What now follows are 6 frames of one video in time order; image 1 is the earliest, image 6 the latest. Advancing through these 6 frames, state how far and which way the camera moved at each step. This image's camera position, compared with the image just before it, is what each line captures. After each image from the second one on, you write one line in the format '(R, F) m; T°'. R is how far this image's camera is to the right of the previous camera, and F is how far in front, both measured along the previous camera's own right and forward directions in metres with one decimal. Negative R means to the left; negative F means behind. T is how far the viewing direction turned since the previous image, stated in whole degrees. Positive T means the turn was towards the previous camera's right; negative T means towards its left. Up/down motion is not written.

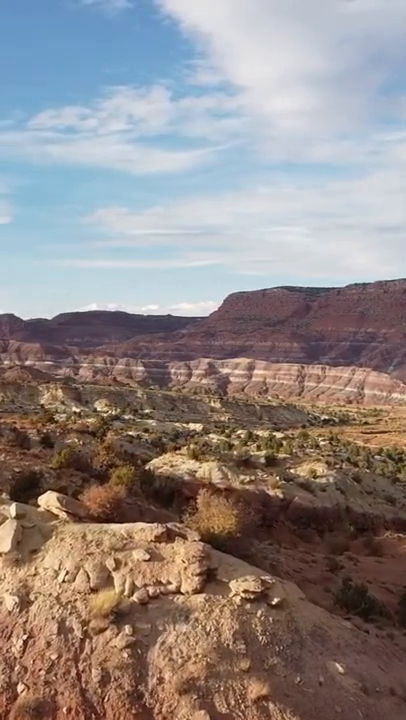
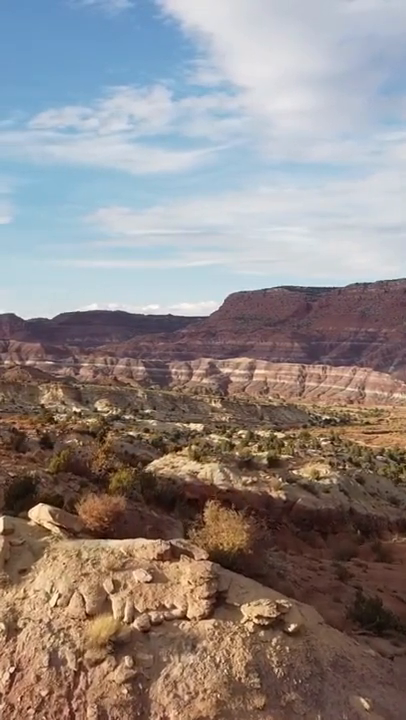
(-0.1, +0.5) m; 0°
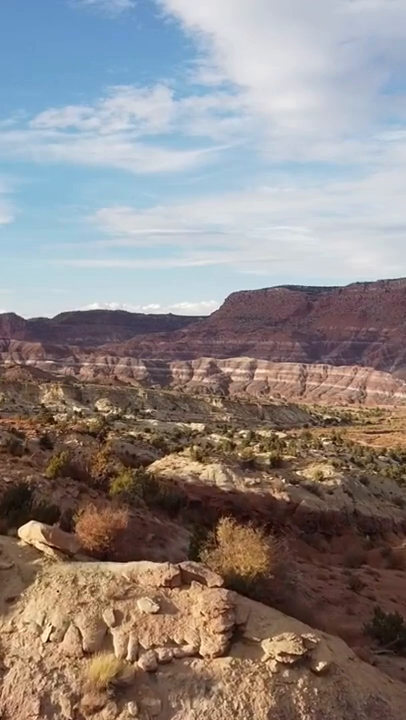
(-0.1, +0.6) m; 0°
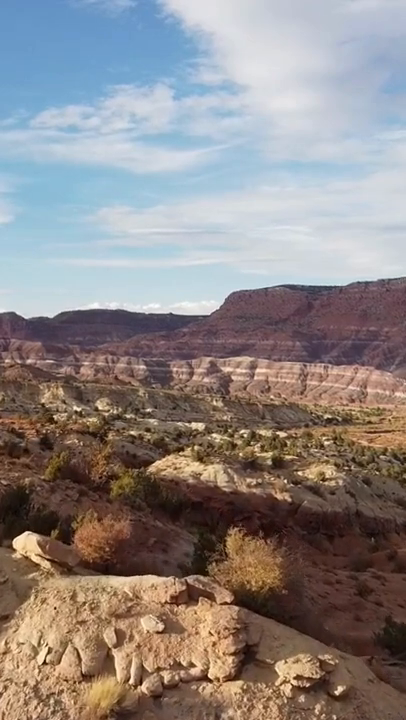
(0.0, +0.3) m; 0°
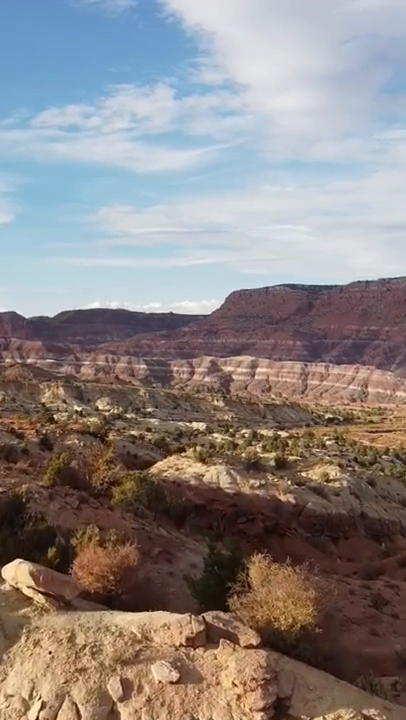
(-0.1, +0.6) m; 0°
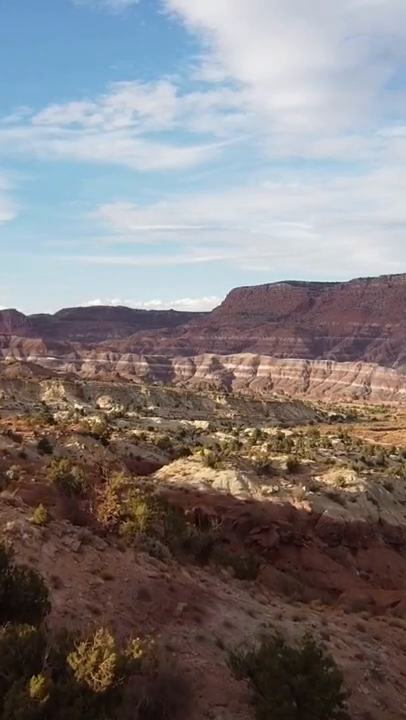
(-0.4, +2.2) m; 0°
